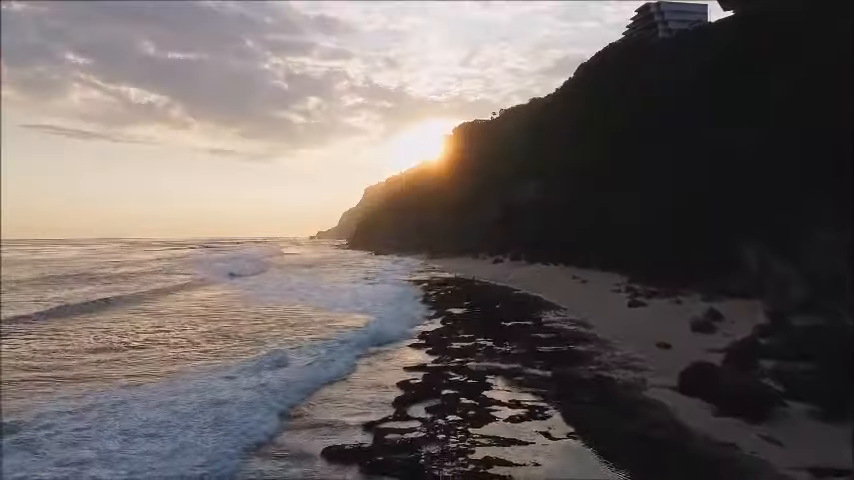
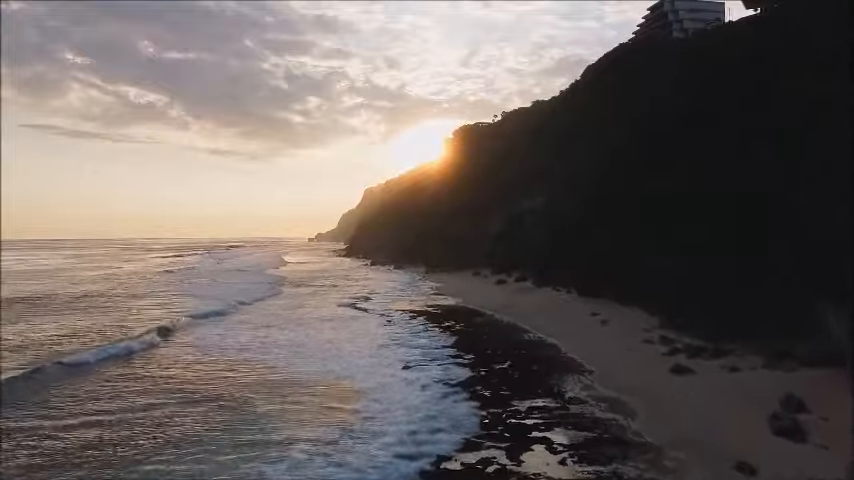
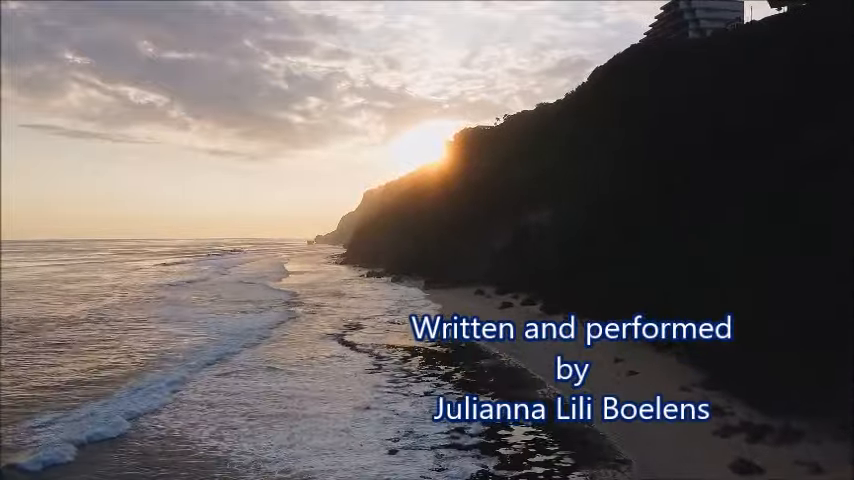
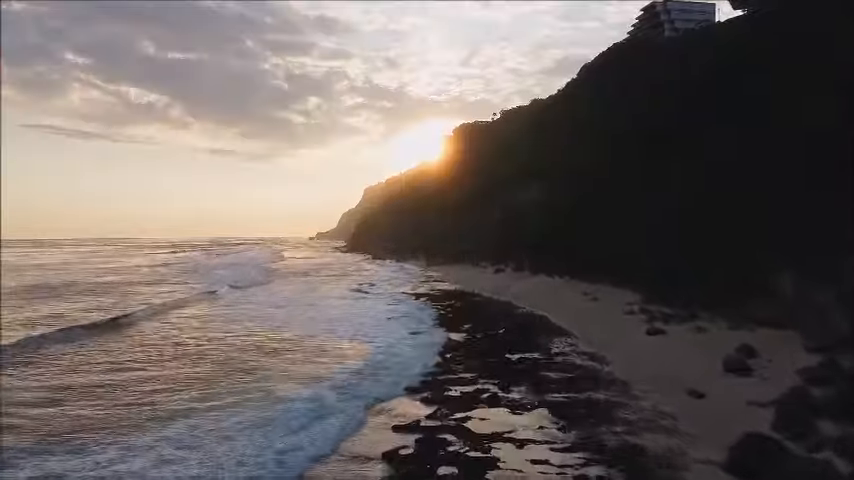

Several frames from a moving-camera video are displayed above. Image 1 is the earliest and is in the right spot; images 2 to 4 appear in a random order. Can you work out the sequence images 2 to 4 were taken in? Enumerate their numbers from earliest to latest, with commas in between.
4, 2, 3
